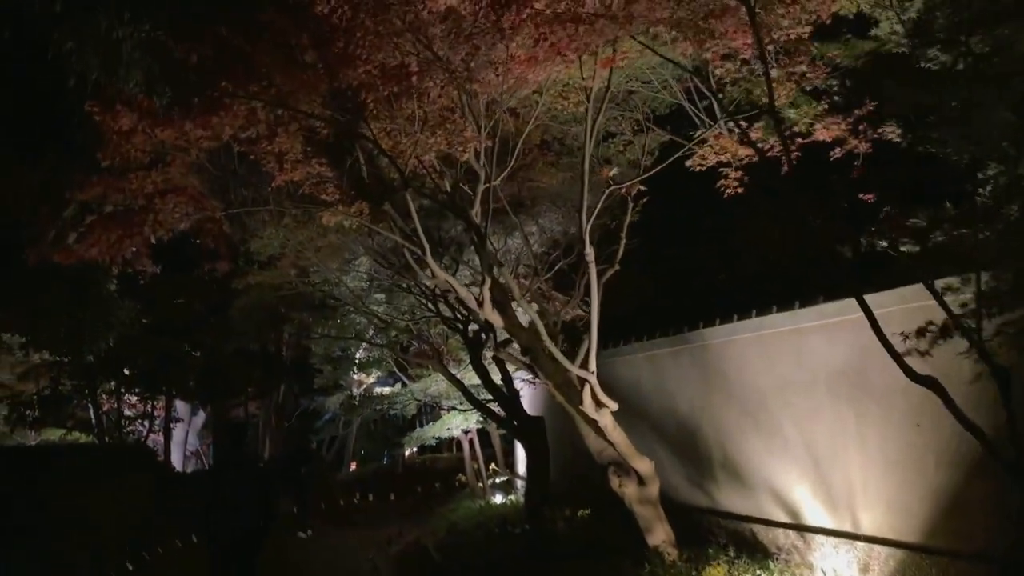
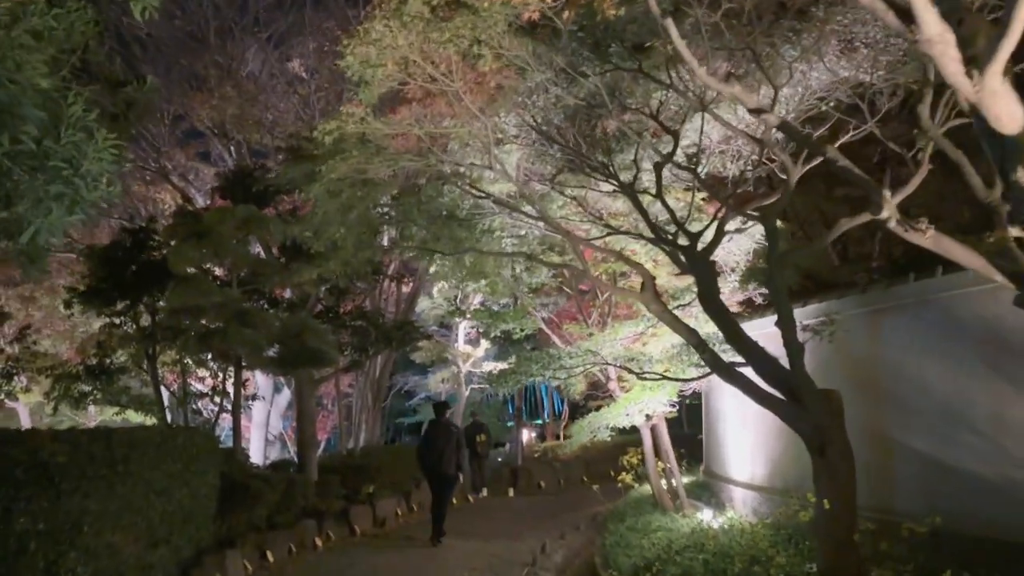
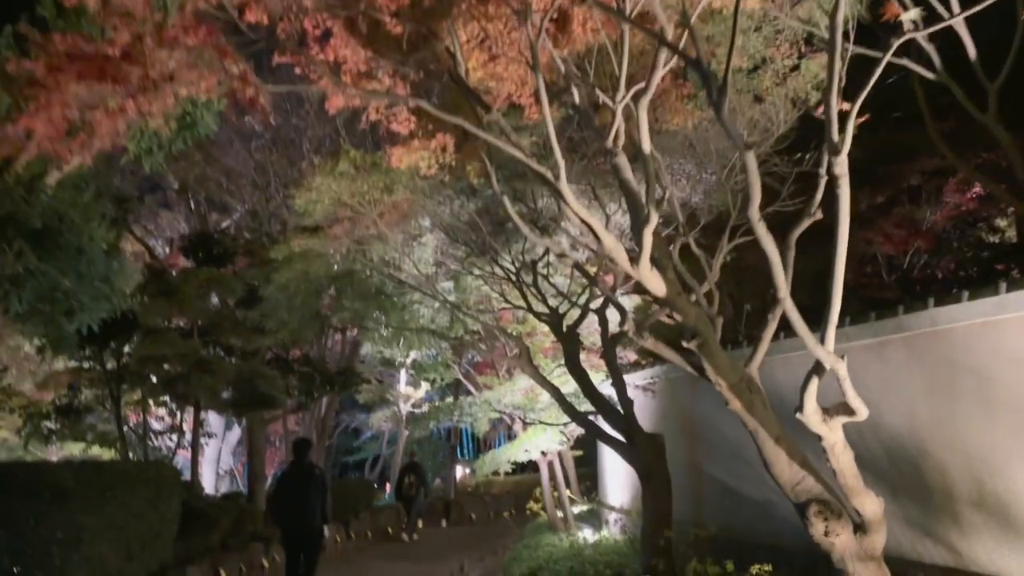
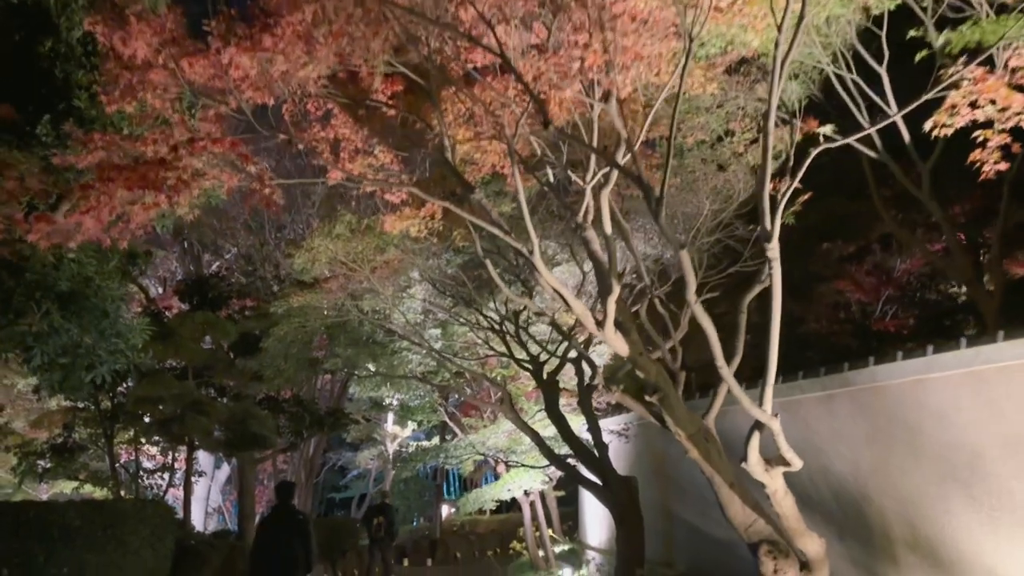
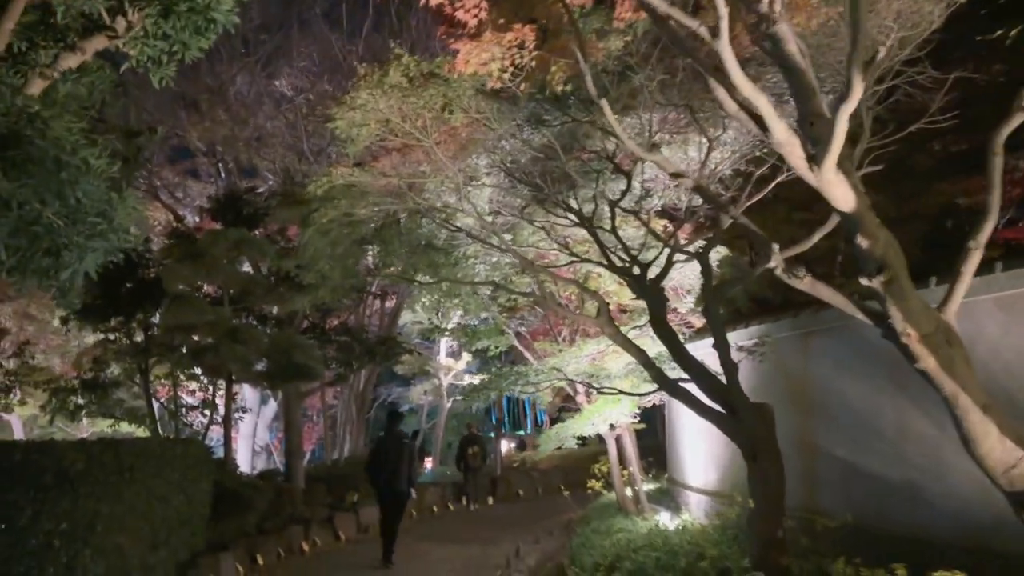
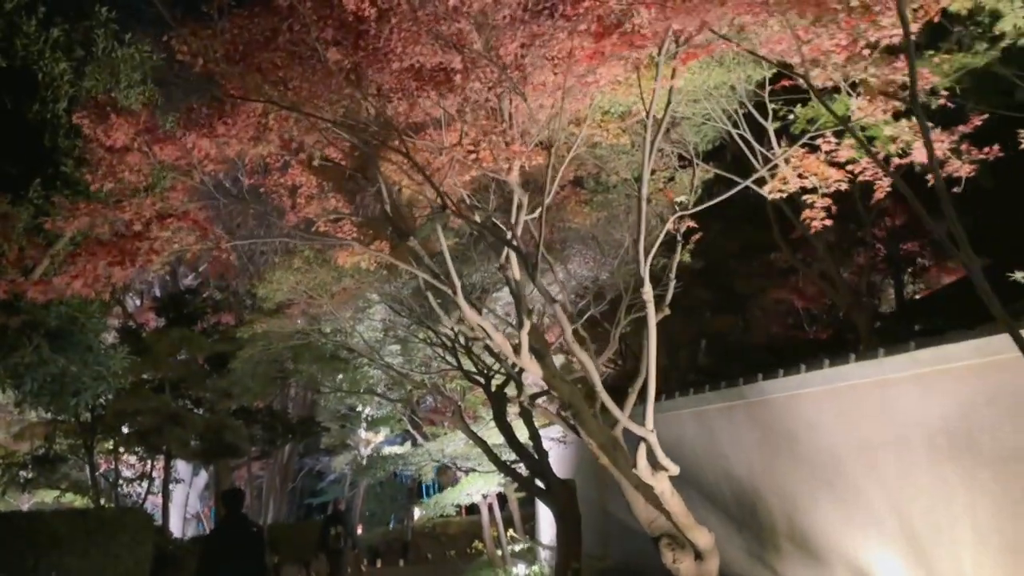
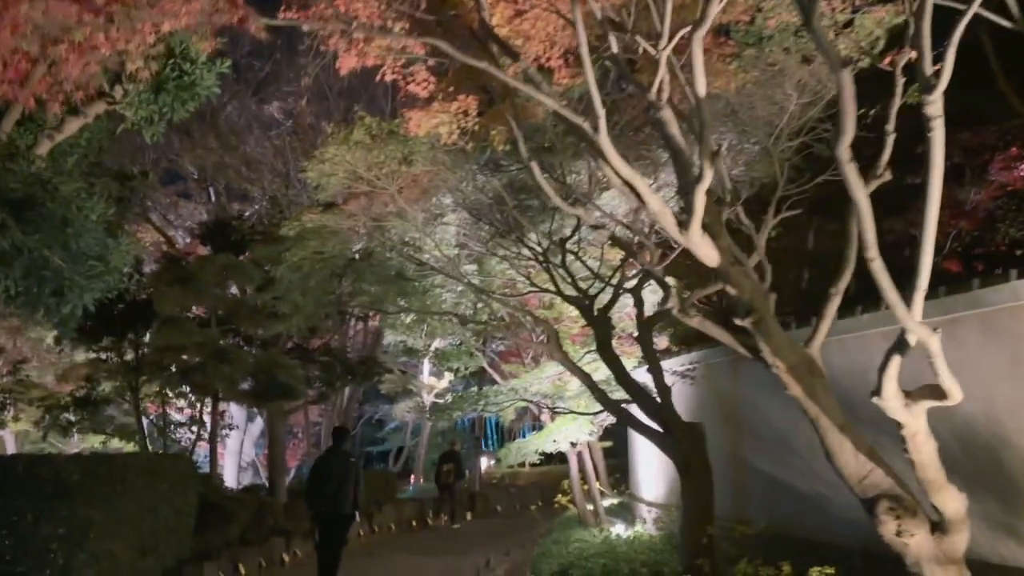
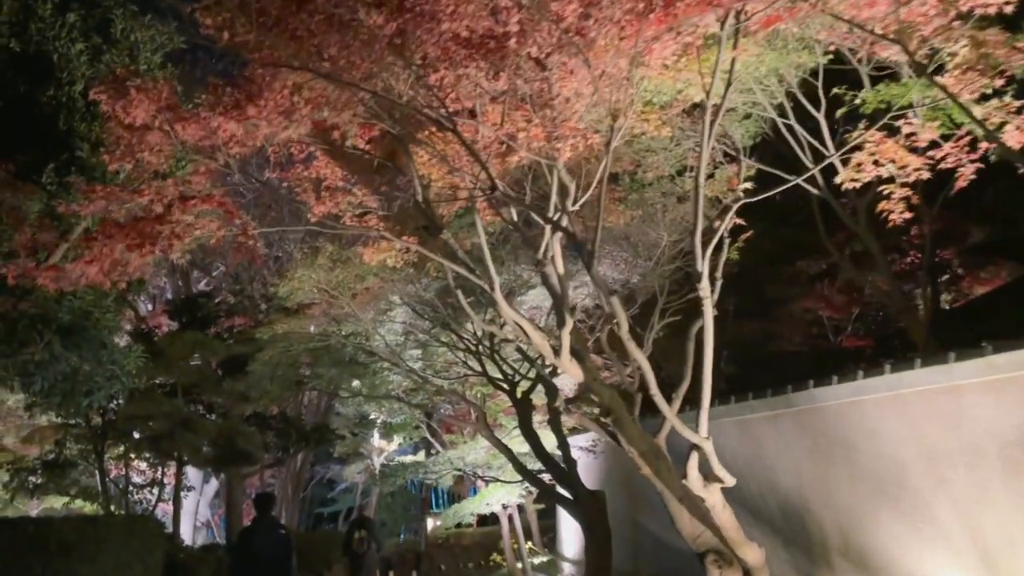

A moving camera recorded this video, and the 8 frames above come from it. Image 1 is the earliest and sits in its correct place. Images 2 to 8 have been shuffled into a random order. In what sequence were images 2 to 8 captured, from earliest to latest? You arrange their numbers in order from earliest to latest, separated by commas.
6, 8, 4, 3, 7, 5, 2
